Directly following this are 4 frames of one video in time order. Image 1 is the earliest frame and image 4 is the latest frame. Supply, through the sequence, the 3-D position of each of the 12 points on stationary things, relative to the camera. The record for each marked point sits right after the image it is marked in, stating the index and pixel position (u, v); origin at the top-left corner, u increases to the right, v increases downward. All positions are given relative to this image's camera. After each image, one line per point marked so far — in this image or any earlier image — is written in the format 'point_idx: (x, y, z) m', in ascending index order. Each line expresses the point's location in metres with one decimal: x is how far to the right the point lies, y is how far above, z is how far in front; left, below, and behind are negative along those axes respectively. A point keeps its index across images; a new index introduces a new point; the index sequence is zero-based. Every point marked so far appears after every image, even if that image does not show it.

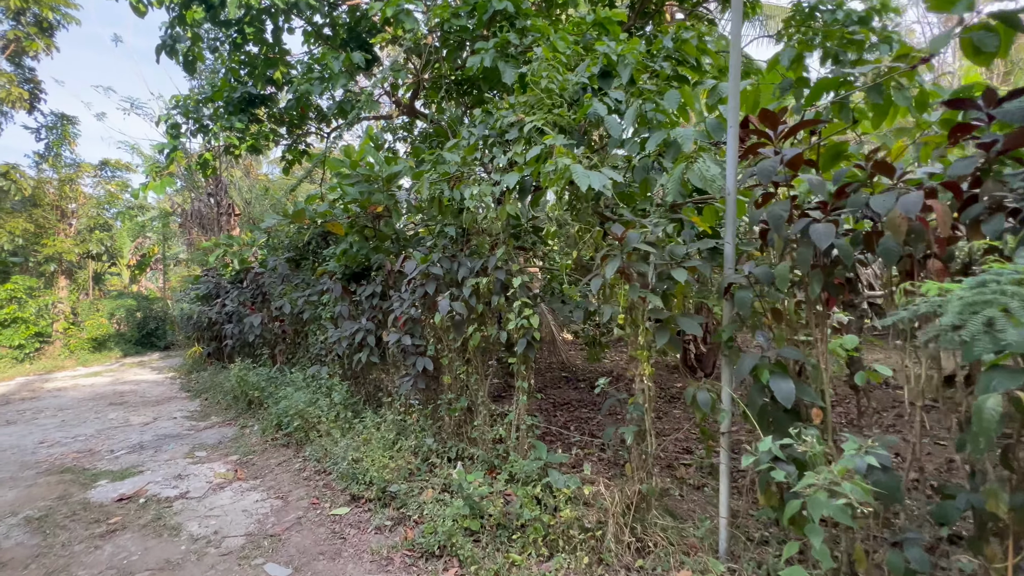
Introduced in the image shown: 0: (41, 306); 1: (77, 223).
0: (-9.0, -0.3, +8.5) m
1: (-9.1, +1.3, +9.3) m
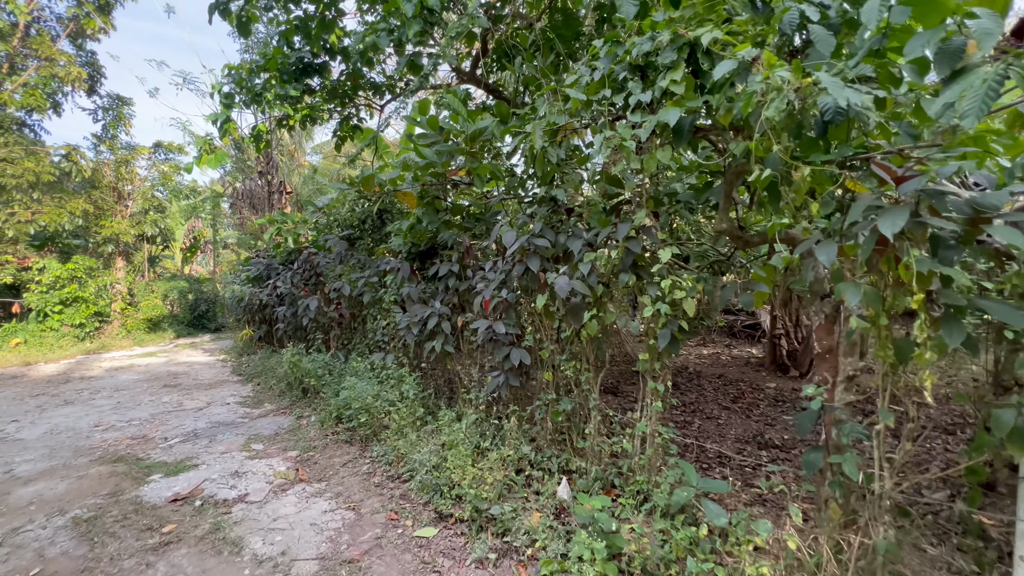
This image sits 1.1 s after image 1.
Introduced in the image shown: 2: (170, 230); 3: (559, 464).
0: (-8.0, 0.0, +8.6) m
1: (-8.0, +1.7, +9.4) m
2: (-8.1, +1.4, +10.5) m
3: (+0.2, -0.8, +2.1) m
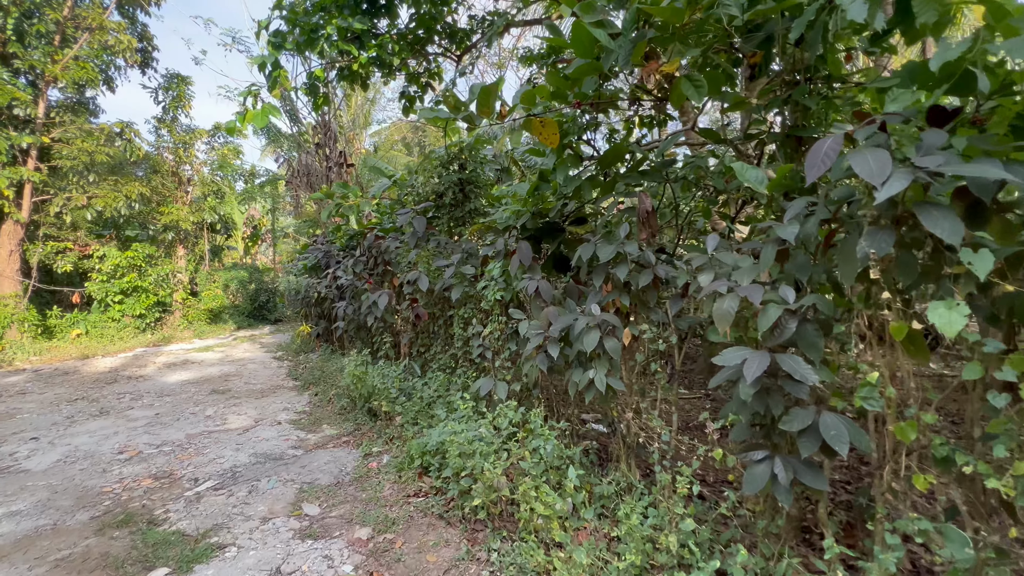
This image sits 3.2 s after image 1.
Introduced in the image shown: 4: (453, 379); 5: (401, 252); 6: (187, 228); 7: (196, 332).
0: (-6.6, +0.2, +8.3) m
1: (-6.5, +2.0, +9.0) m
2: (-6.5, +1.6, +10.1) m
3: (+1.0, -0.8, +0.9) m
4: (-0.4, -0.6, +2.9) m
5: (-0.9, +0.3, +3.7) m
6: (-6.4, +1.2, +8.7) m
7: (-6.0, -0.8, +8.4) m
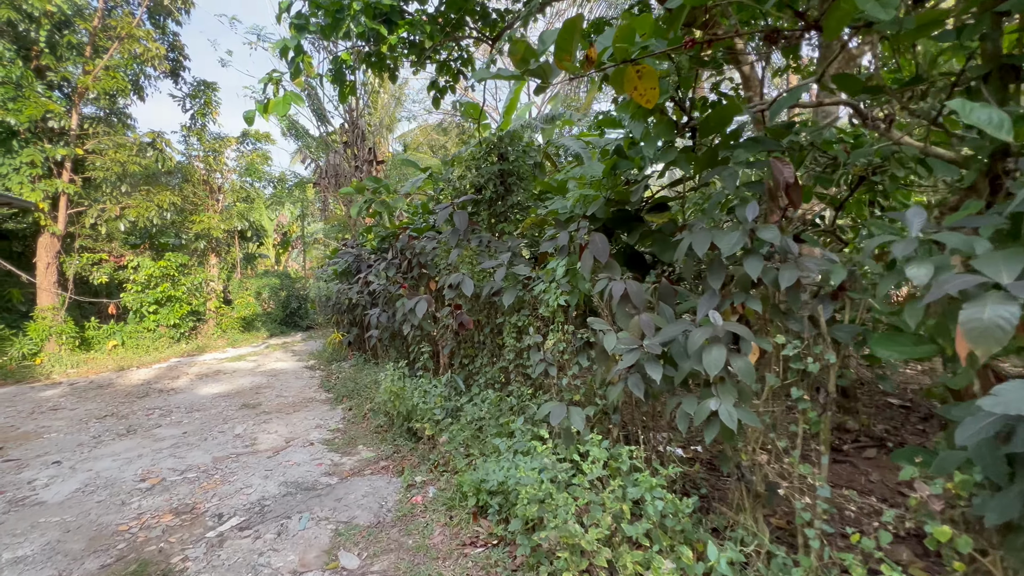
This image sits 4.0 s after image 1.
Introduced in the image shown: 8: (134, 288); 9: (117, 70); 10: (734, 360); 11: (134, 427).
0: (-5.9, +0.1, +8.2) m
1: (-5.8, +1.8, +9.0) m
2: (-5.7, +1.4, +10.1) m
3: (+1.2, -0.8, +0.4) m
4: (0.0, -0.6, +2.5) m
5: (-0.5, +0.3, +3.3) m
6: (-5.7, +1.0, +8.7) m
7: (-5.3, -1.0, +8.3) m
8: (-6.3, 0.0, +7.4) m
9: (-5.8, +3.2, +6.6) m
10: (+0.6, -0.2, +1.2) m
11: (-3.3, -1.2, +3.8) m
